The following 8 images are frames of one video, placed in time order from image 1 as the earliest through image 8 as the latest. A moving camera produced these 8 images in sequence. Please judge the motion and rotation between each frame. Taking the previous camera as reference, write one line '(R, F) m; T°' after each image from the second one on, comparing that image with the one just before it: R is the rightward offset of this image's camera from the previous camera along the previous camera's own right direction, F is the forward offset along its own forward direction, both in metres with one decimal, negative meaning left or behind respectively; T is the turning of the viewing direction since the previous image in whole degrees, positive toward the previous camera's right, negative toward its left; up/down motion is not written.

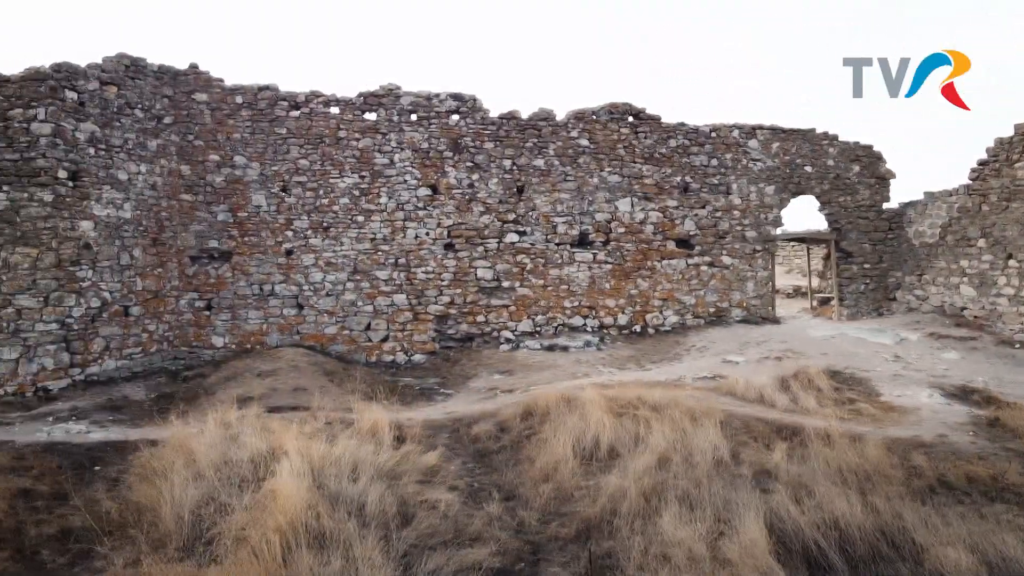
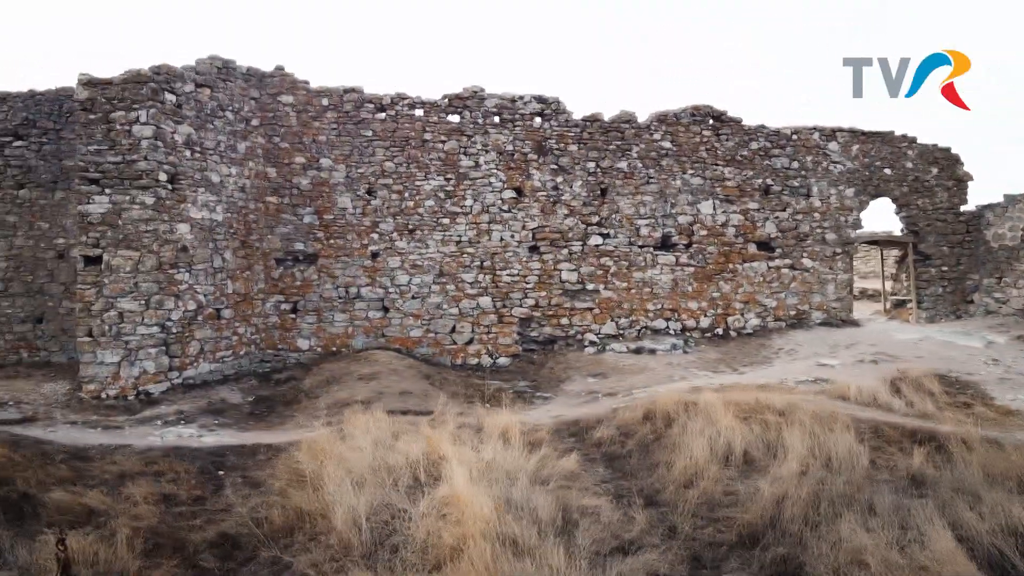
(-1.1, 0.0) m; 0°
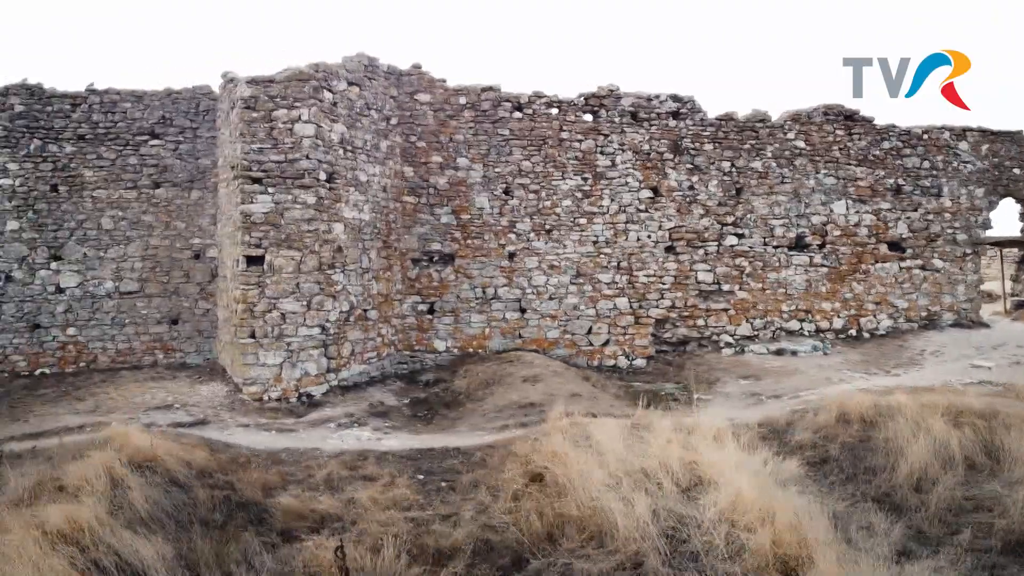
(-1.8, +0.1) m; 0°
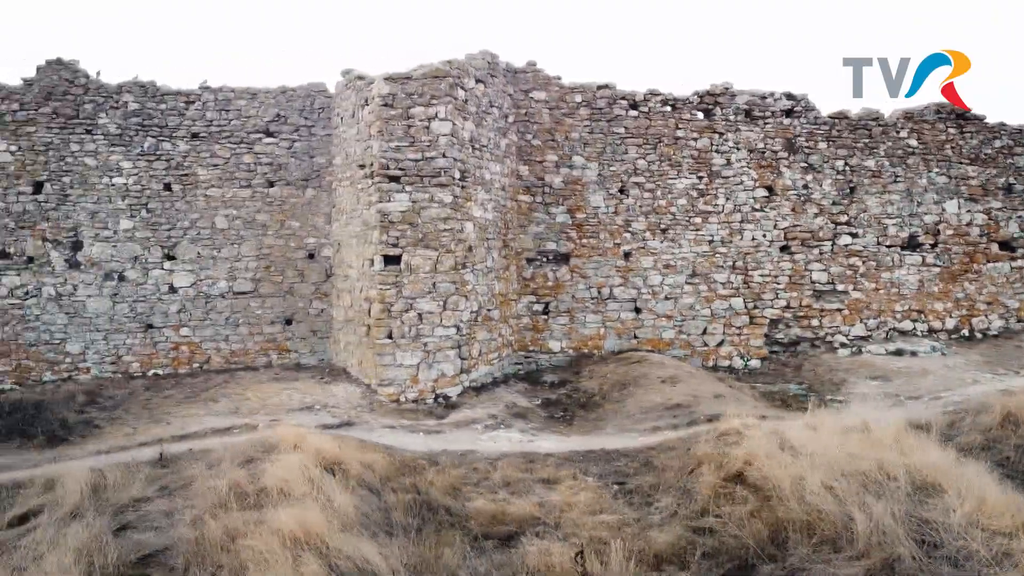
(-1.4, +0.1) m; 0°
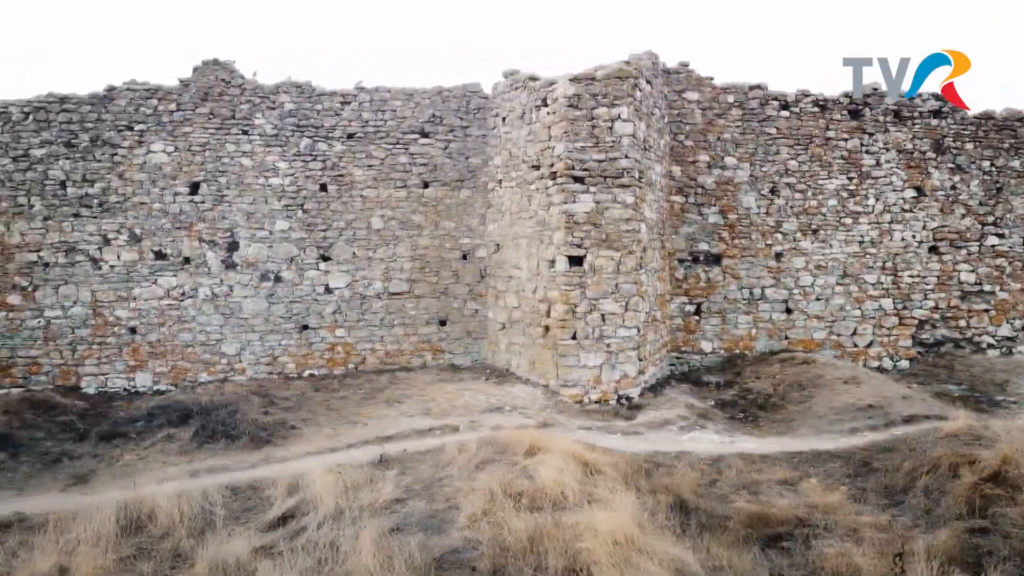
(-1.9, 0.0) m; 0°
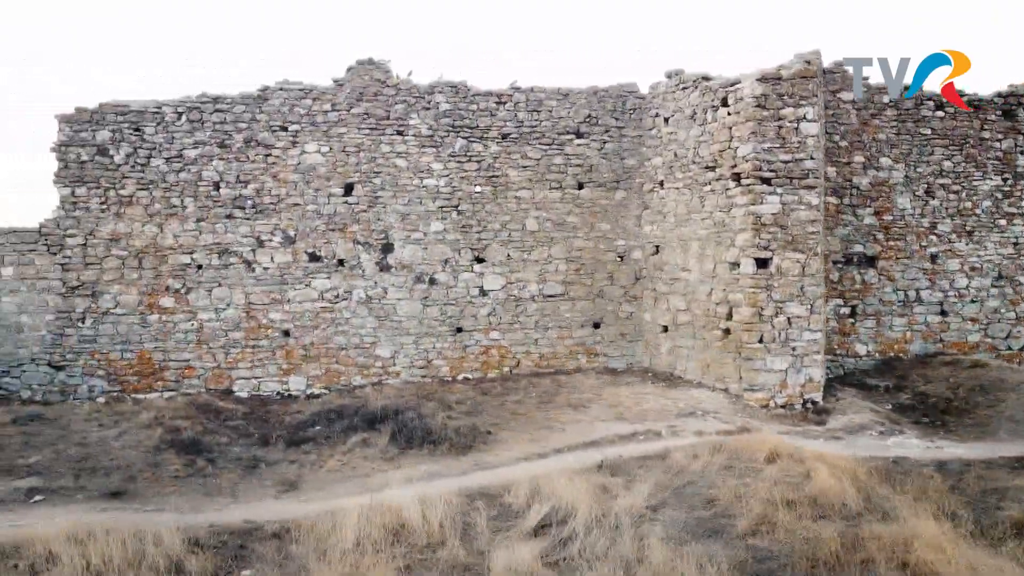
(-1.9, +0.1) m; 0°
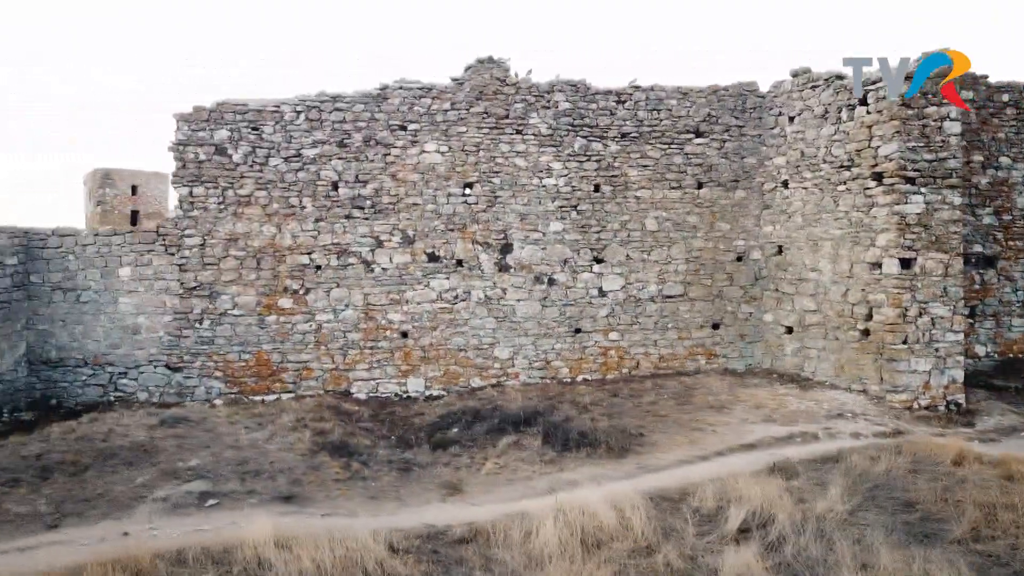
(-1.4, +0.1) m; 0°
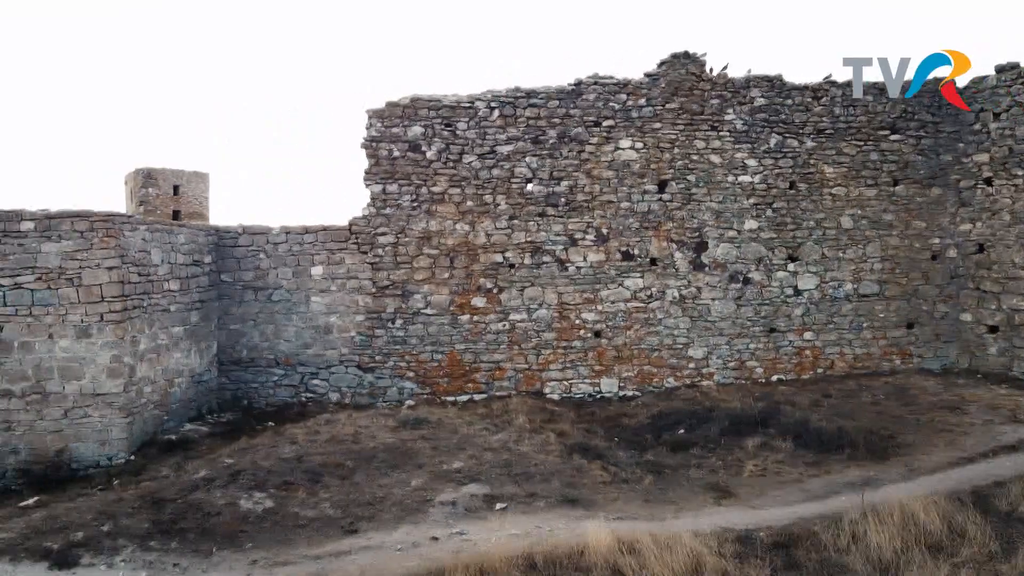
(-2.3, +0.1) m; 0°
